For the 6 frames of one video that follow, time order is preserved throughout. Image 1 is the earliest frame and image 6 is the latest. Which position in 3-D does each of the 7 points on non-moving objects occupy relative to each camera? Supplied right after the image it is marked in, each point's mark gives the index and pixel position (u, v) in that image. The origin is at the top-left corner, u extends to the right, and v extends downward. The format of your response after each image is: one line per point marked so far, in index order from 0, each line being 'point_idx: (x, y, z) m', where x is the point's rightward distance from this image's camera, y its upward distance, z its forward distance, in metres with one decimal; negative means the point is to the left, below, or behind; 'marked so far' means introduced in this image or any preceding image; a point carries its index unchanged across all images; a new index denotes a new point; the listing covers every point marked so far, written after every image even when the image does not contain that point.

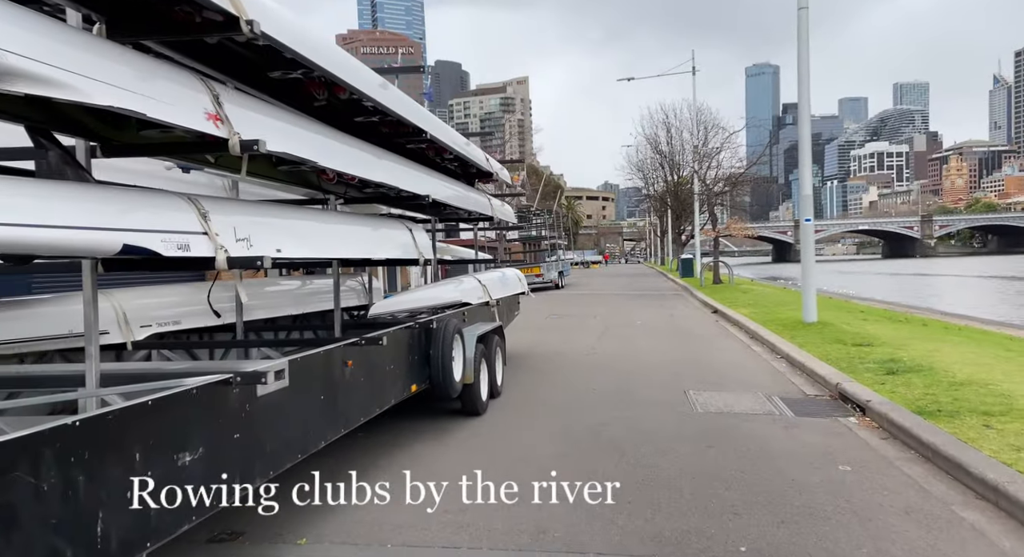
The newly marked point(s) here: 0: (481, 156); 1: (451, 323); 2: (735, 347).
0: (-0.4, +1.7, +9.1) m
1: (-0.6, -0.5, +6.4) m
2: (+4.3, -1.4, +12.5) m
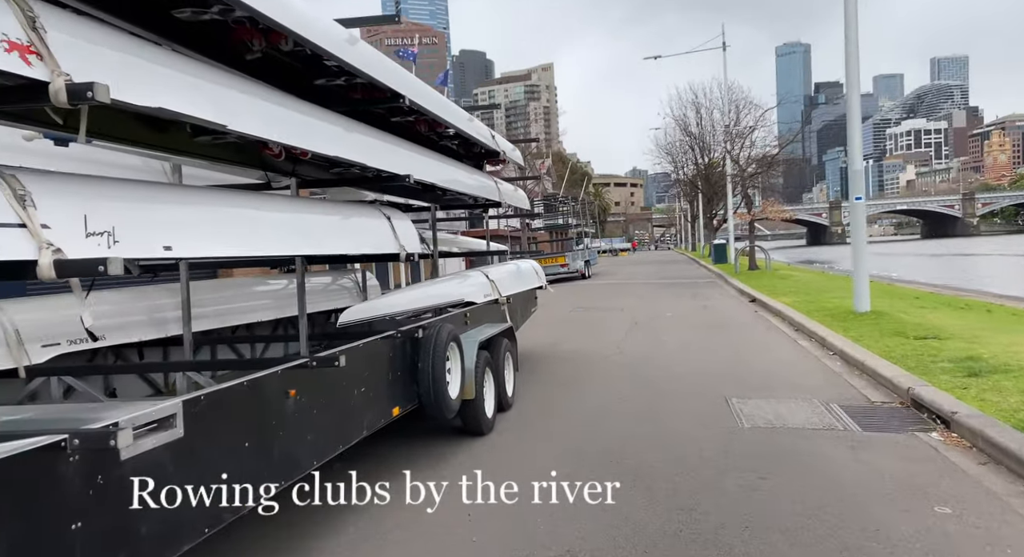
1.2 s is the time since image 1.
0: (-0.3, +1.8, +7.9) m
1: (-0.6, -0.4, +5.3) m
2: (+4.6, -1.1, +11.2) m
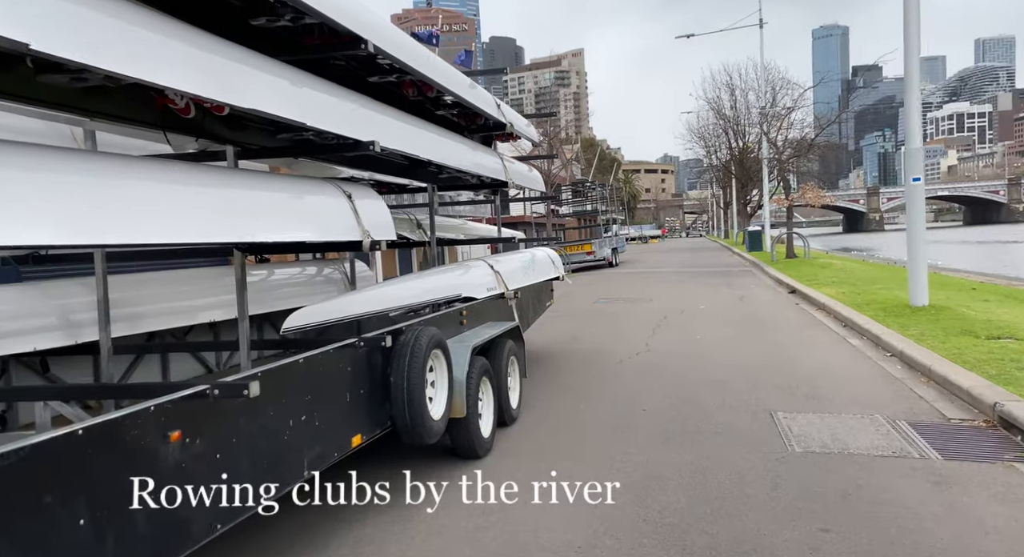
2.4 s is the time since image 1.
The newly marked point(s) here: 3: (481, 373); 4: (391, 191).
0: (-0.2, +1.9, +6.9) m
1: (-0.6, -0.4, +4.3) m
2: (+4.9, -1.0, +10.0) m
3: (-0.3, -0.8, +5.2) m
4: (-1.3, +0.9, +7.0) m
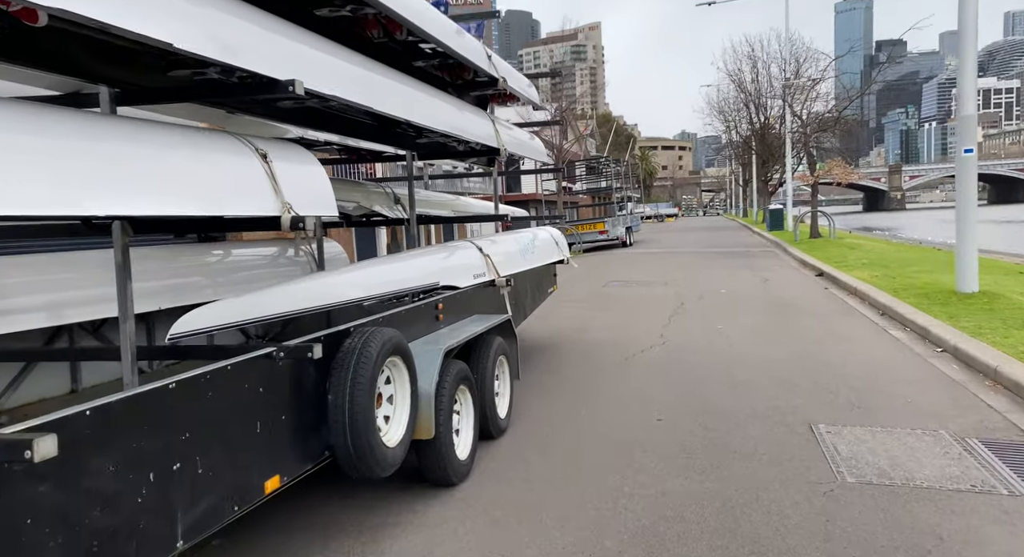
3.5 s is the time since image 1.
0: (-0.3, +2.0, +5.8) m
1: (-0.7, -0.3, +3.4) m
2: (+4.9, -0.8, +8.9) m
3: (-0.4, -0.7, +4.2) m
4: (-1.4, +1.1, +6.0) m
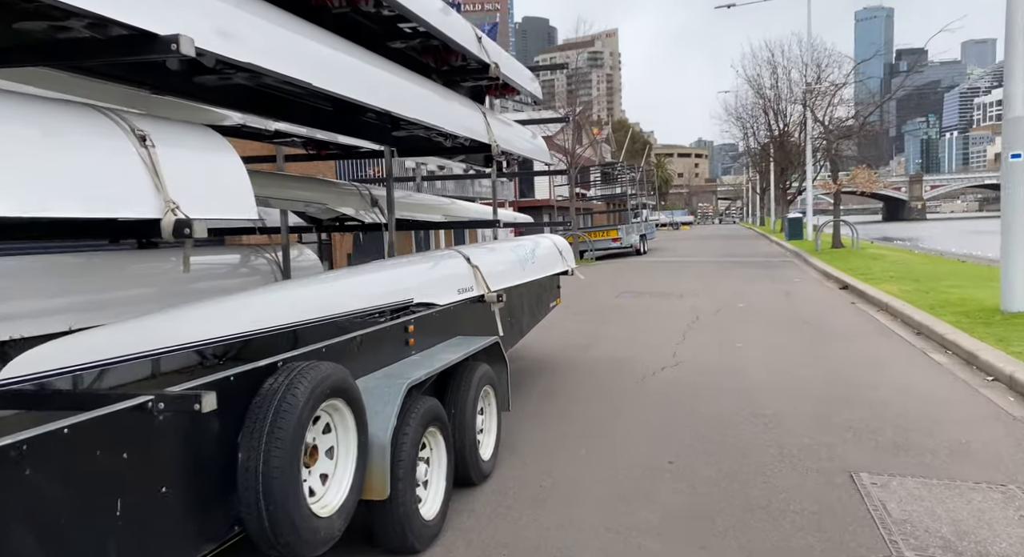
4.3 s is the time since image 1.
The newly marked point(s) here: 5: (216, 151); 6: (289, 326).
0: (-0.3, +1.9, +5.1) m
1: (-0.8, -0.4, +2.6) m
2: (+4.8, -1.0, +8.0) m
3: (-0.5, -0.8, +3.5) m
4: (-1.4, +1.0, +5.3) m
5: (-1.2, +0.6, +2.9) m
6: (-1.2, -0.3, +3.5) m
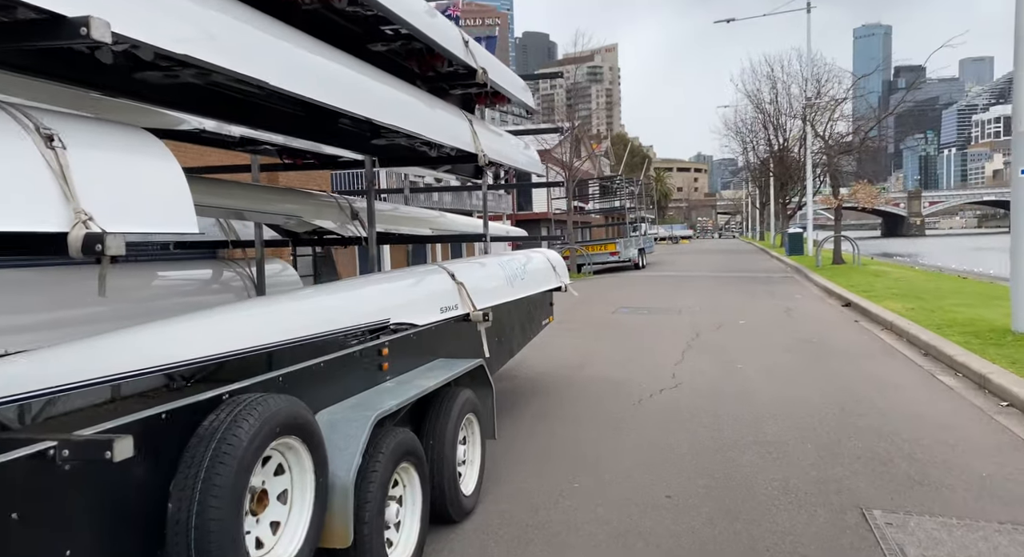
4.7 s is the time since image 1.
0: (-0.4, +1.8, +4.8) m
1: (-0.9, -0.5, +2.3) m
2: (+4.7, -1.2, +7.7) m
3: (-0.6, -0.9, +3.1) m
4: (-1.5, +0.9, +5.0) m
5: (-1.3, +0.5, +2.5) m
6: (-1.3, -0.3, +3.2) m
